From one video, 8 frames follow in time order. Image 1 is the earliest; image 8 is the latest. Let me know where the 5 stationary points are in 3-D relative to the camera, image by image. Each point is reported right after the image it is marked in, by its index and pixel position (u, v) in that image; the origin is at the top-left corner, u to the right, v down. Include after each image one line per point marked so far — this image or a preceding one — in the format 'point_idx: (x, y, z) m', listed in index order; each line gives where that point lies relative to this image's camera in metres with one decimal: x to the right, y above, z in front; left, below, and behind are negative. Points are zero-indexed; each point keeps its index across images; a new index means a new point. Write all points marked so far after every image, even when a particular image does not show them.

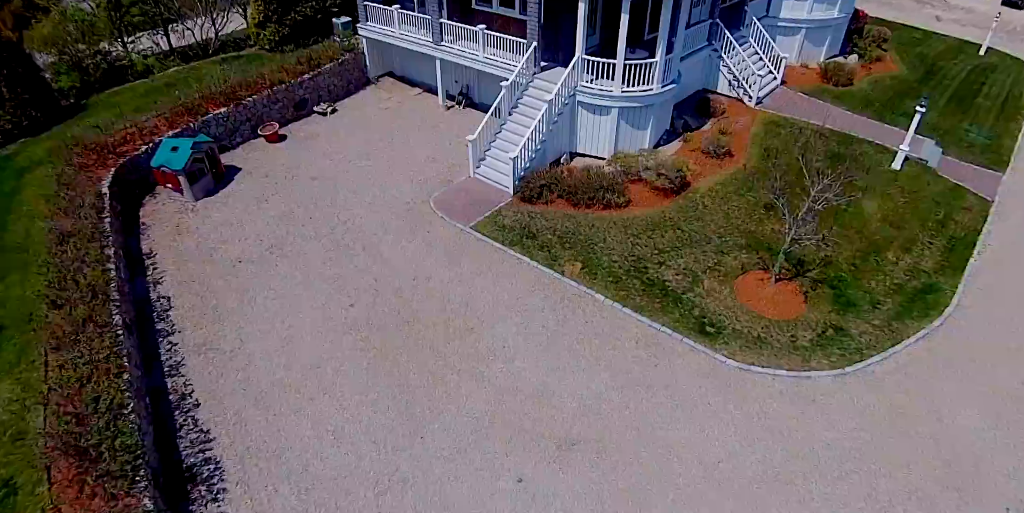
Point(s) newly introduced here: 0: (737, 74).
0: (+7.7, +6.1, +19.5) m
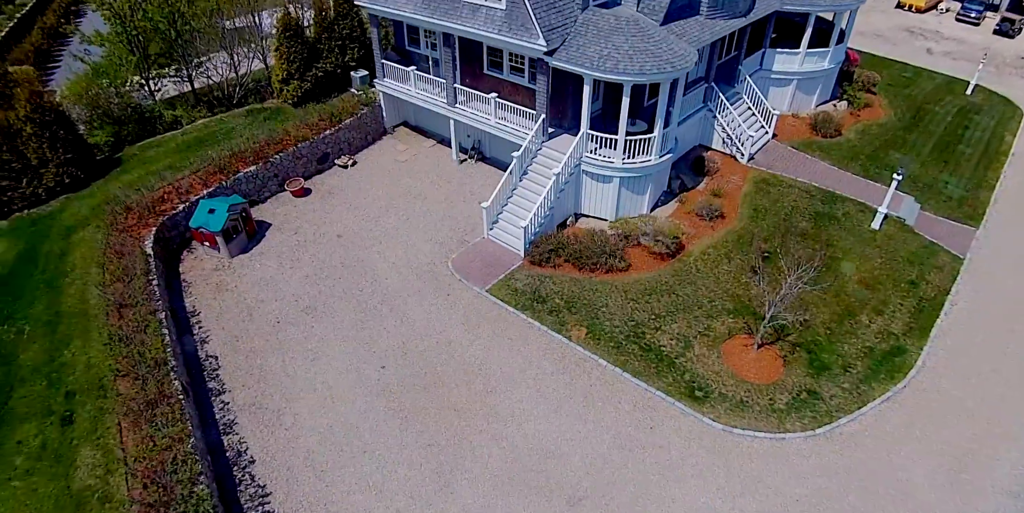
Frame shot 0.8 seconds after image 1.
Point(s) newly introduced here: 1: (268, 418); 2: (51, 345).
0: (+8.0, +4.5, +21.0) m
1: (-6.2, -4.1, +14.5) m
2: (-12.2, -2.3, +15.0) m
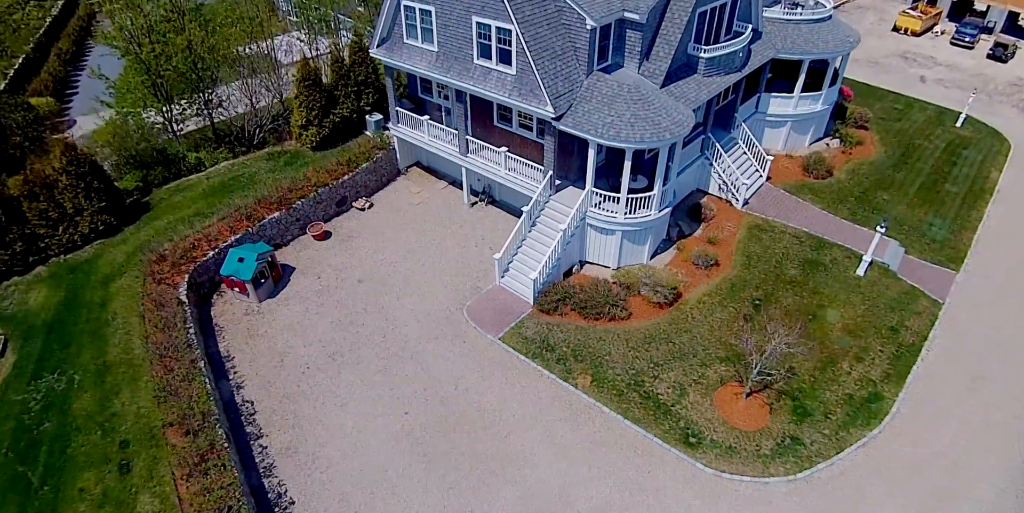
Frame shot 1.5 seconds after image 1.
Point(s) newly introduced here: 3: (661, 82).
0: (+8.3, +3.0, +22.2) m
1: (-5.9, -5.8, +16.0) m
2: (-11.9, -4.0, +16.5) m
3: (+5.1, +5.9, +19.6) m
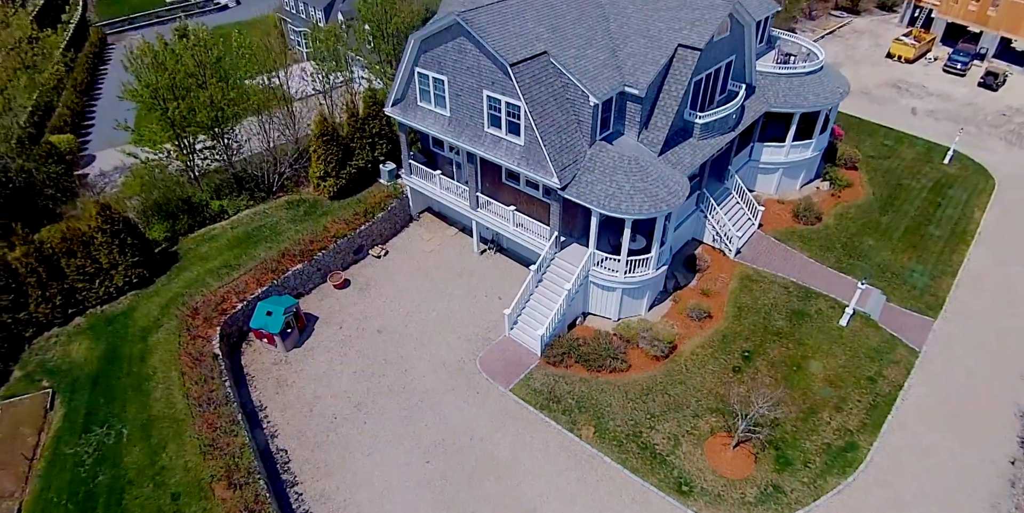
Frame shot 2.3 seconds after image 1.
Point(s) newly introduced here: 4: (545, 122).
0: (+8.6, +1.1, +23.6) m
1: (-5.6, -7.9, +17.8) m
2: (-11.6, -6.1, +18.2) m
3: (+5.4, +3.9, +20.9) m
4: (+1.2, +4.6, +19.5) m
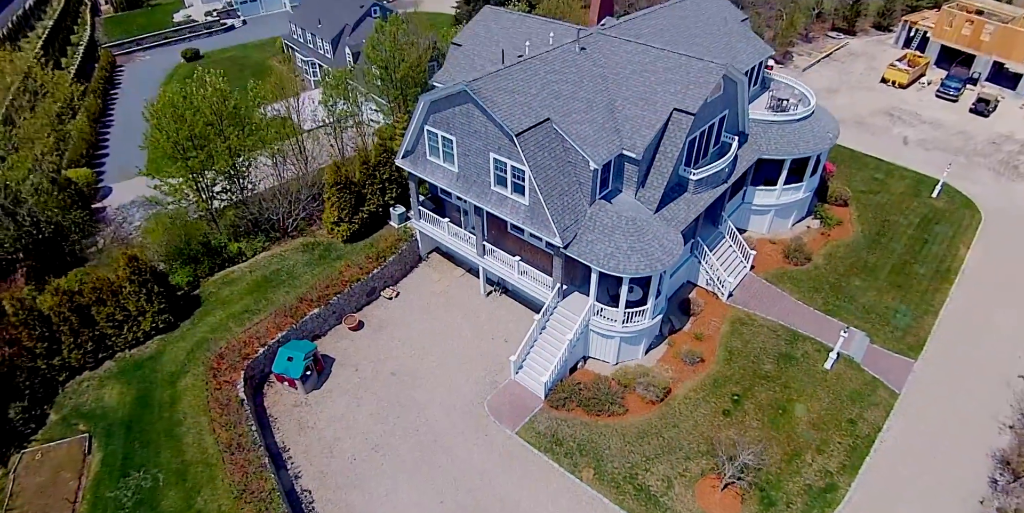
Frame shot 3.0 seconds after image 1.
0: (+8.8, -0.8, +25.0) m
1: (-5.4, -10.0, +19.5) m
2: (-11.4, -8.2, +19.9) m
3: (+5.5, +1.9, +22.2) m
4: (+1.3, +2.6, +20.8) m
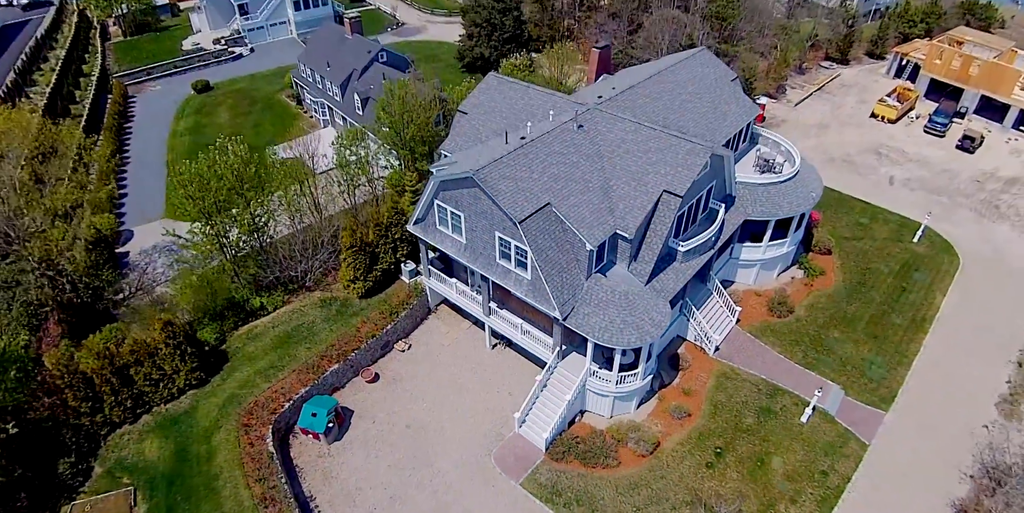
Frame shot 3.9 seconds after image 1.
0: (+8.9, -3.5, +27.0) m
1: (-5.3, -13.0, +22.0) m
2: (-11.2, -11.2, +22.3) m
3: (+5.6, -0.9, +24.1) m
4: (+1.4, -0.3, +22.7) m
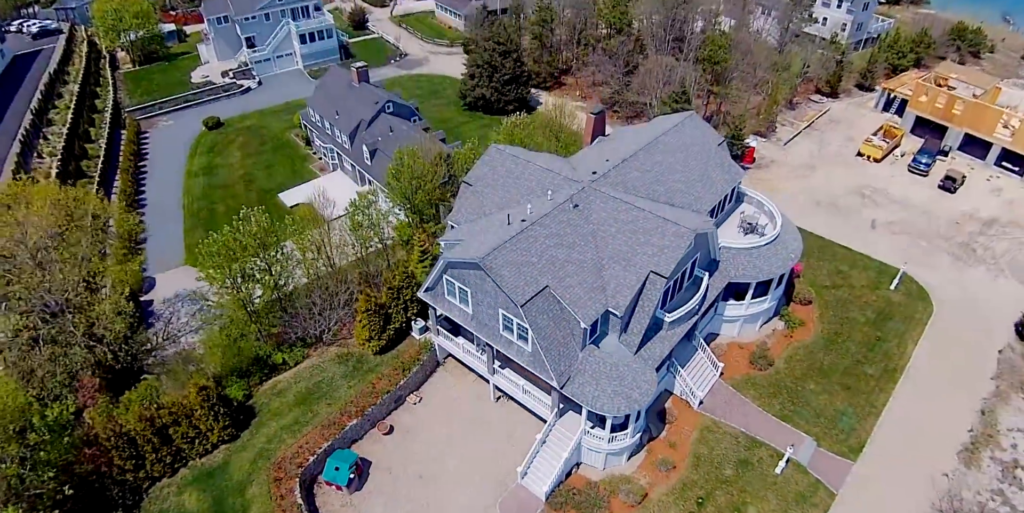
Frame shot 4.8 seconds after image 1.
0: (+9.0, -6.6, +29.4) m
1: (-5.2, -16.5, +25.0) m
2: (-11.1, -14.8, +25.3) m
3: (+5.7, -4.3, +26.4) m
4: (+1.4, -3.8, +25.1) m
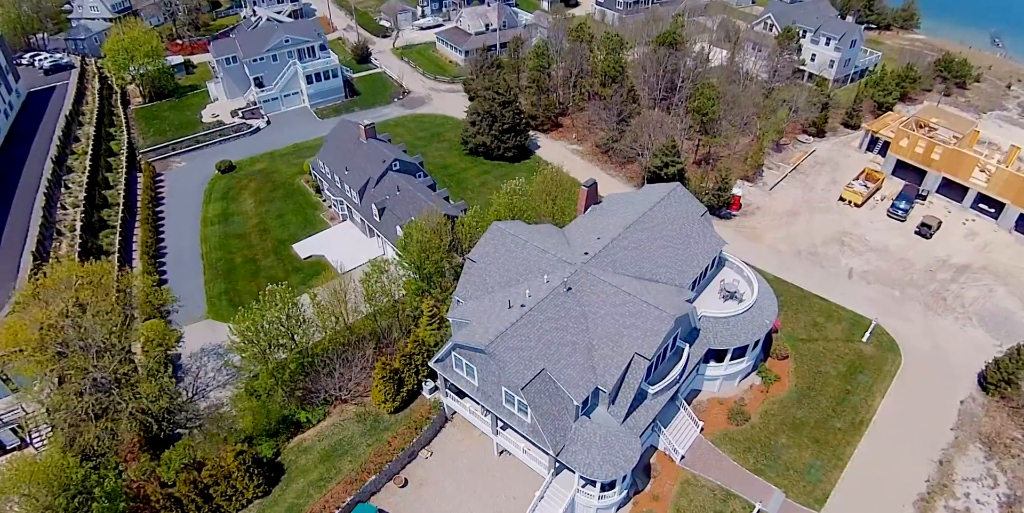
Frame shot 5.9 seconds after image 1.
0: (+9.0, -10.7, +32.7) m
1: (-5.0, -21.0, +29.1) m
2: (-11.0, -19.3, +29.3) m
3: (+5.7, -8.5, +29.6) m
4: (+1.4, -8.2, +28.2) m
